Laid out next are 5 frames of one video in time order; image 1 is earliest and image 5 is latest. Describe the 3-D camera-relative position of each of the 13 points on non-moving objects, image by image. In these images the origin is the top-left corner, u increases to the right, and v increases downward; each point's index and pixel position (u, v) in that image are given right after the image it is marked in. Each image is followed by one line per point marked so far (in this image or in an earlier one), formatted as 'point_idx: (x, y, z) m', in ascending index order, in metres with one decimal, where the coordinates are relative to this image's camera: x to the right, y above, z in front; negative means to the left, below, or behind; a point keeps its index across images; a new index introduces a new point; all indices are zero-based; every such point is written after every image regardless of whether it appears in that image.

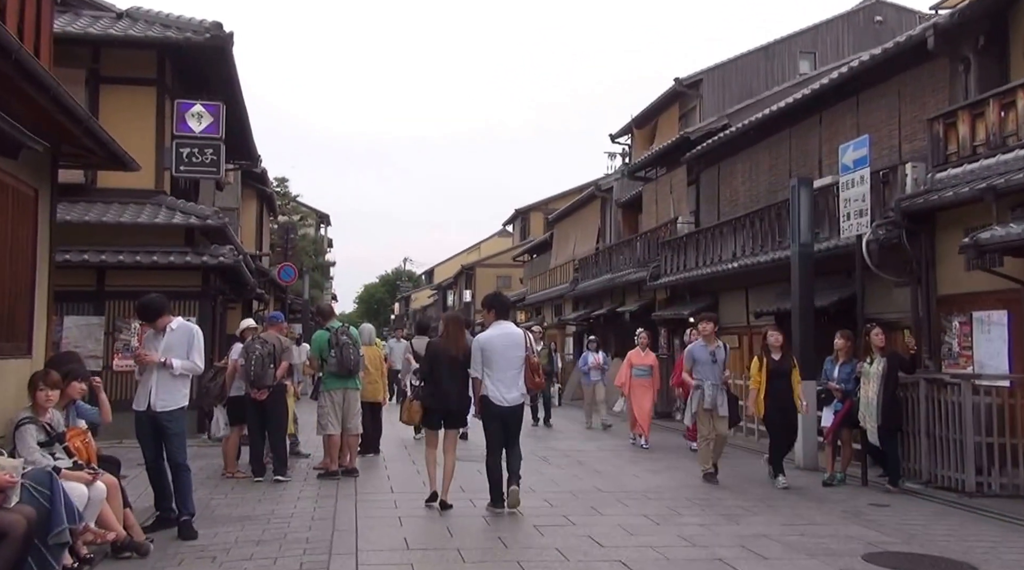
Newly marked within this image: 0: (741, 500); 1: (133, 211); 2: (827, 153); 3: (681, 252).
0: (+2.3, -2.2, +9.3) m
1: (-5.9, +1.2, +14.2) m
2: (+5.0, +2.1, +14.5) m
3: (+3.7, +0.7, +19.7) m
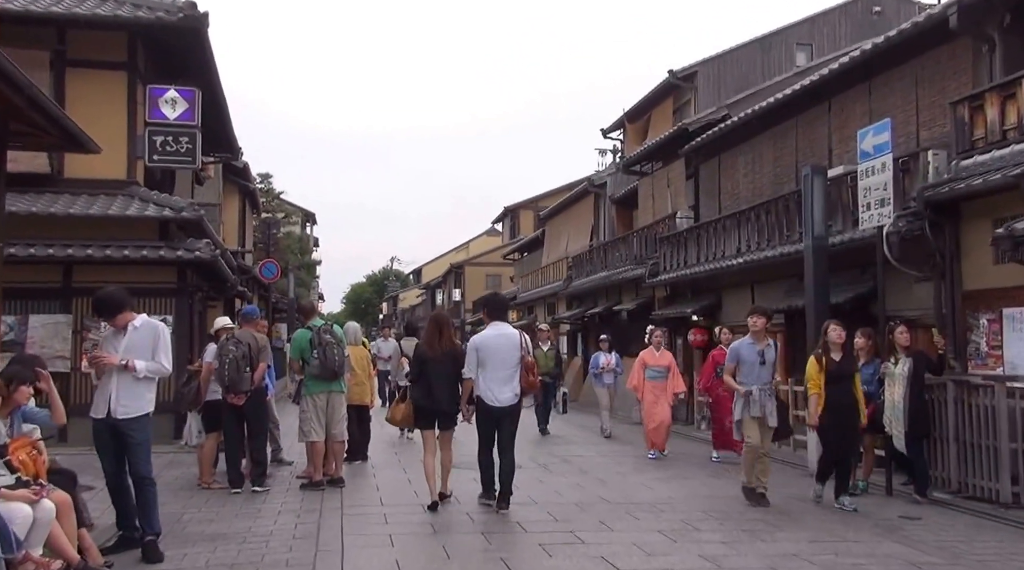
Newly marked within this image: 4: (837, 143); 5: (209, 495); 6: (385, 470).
0: (+2.3, -2.1, +8.6) m
1: (-6.0, +1.2, +13.4) m
2: (+4.9, +2.2, +13.8) m
3: (+3.5, +0.8, +19.0) m
4: (+4.9, +2.2, +13.8) m
5: (-3.3, -2.3, +10.0) m
6: (-1.6, -2.3, +11.6) m
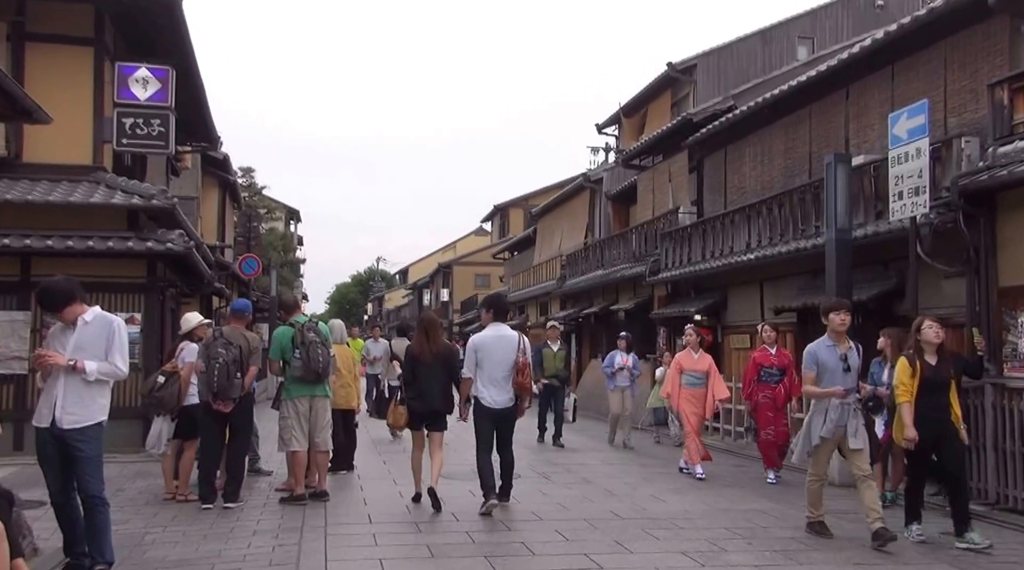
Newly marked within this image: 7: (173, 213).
0: (+2.4, -2.1, +7.7) m
1: (-6.0, +1.3, +12.4) m
2: (+4.9, +2.2, +13.0) m
3: (+3.4, +0.8, +18.2) m
4: (+4.9, +2.2, +13.0) m
5: (-3.3, -2.2, +9.0) m
6: (-1.6, -2.3, +10.7) m
7: (-4.7, +1.0, +12.7) m
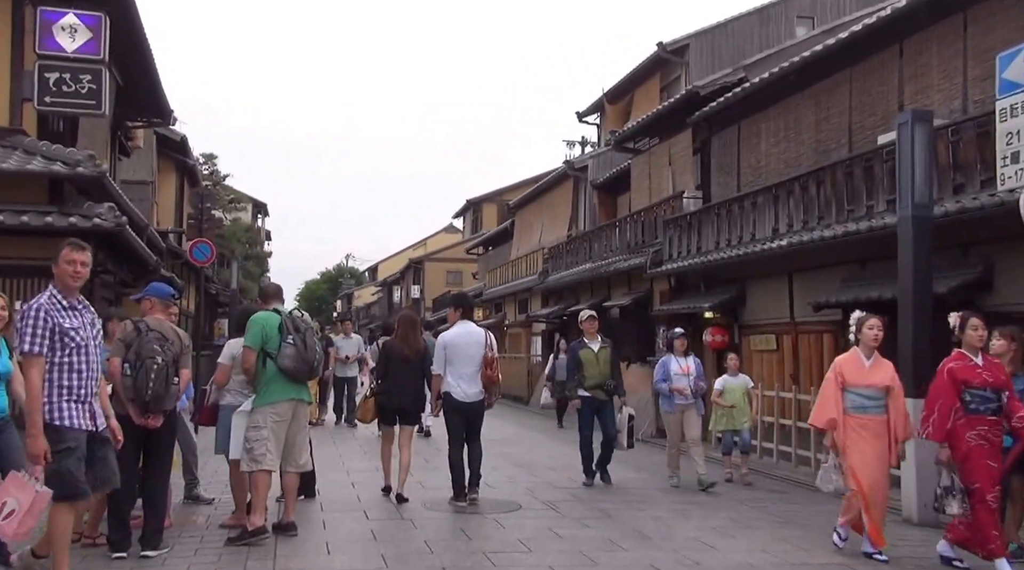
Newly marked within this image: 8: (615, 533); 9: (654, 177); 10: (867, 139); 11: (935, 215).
0: (+2.5, -2.0, +5.7) m
1: (-6.0, +1.5, +10.1) m
2: (+4.9, +2.3, +11.1) m
3: (+3.2, +0.9, +16.2) m
4: (+4.9, +2.3, +11.1) m
5: (-3.2, -2.0, +6.8) m
6: (-1.6, -2.1, +8.5) m
7: (-4.7, +1.2, +10.4) m
8: (+0.8, -2.1, +7.5) m
9: (+3.1, +2.3, +19.5) m
10: (+4.9, +2.0, +12.4) m
11: (+4.2, +0.7, +9.1) m
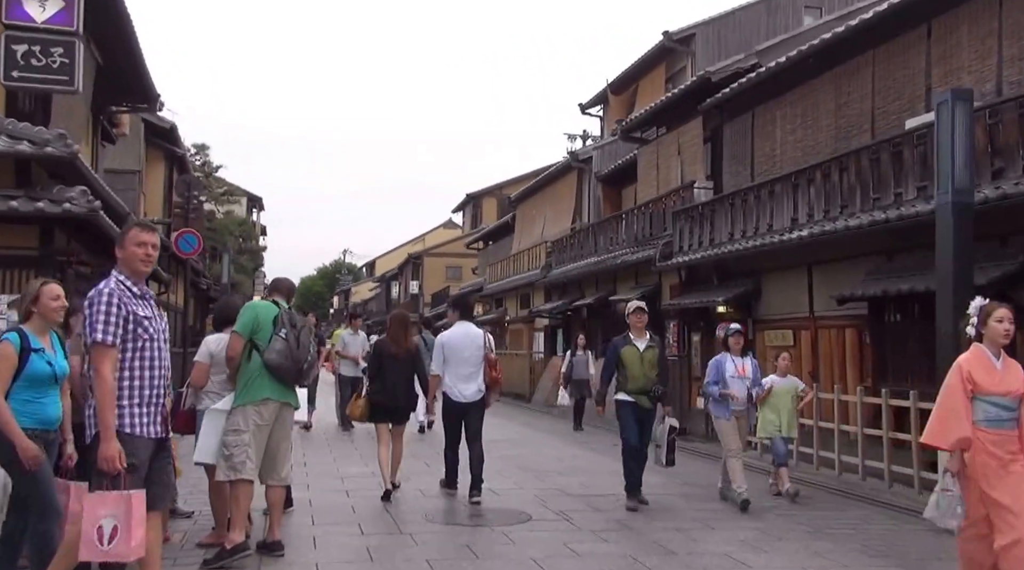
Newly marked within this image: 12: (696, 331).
0: (+2.6, -1.9, +5.1) m
1: (-6.0, +1.5, +9.4) m
2: (+4.9, +2.4, +10.4) m
3: (+3.2, +1.1, +15.6) m
4: (+4.9, +2.4, +10.4) m
5: (-3.2, -2.0, +6.2) m
6: (-1.5, -2.1, +7.9) m
7: (-4.6, +1.2, +9.8) m
8: (+0.9, -2.0, +6.9) m
9: (+3.1, +2.4, +18.9) m
10: (+4.9, +2.1, +11.8) m
11: (+4.3, +0.8, +8.4) m
12: (+3.2, -0.8, +15.5) m
